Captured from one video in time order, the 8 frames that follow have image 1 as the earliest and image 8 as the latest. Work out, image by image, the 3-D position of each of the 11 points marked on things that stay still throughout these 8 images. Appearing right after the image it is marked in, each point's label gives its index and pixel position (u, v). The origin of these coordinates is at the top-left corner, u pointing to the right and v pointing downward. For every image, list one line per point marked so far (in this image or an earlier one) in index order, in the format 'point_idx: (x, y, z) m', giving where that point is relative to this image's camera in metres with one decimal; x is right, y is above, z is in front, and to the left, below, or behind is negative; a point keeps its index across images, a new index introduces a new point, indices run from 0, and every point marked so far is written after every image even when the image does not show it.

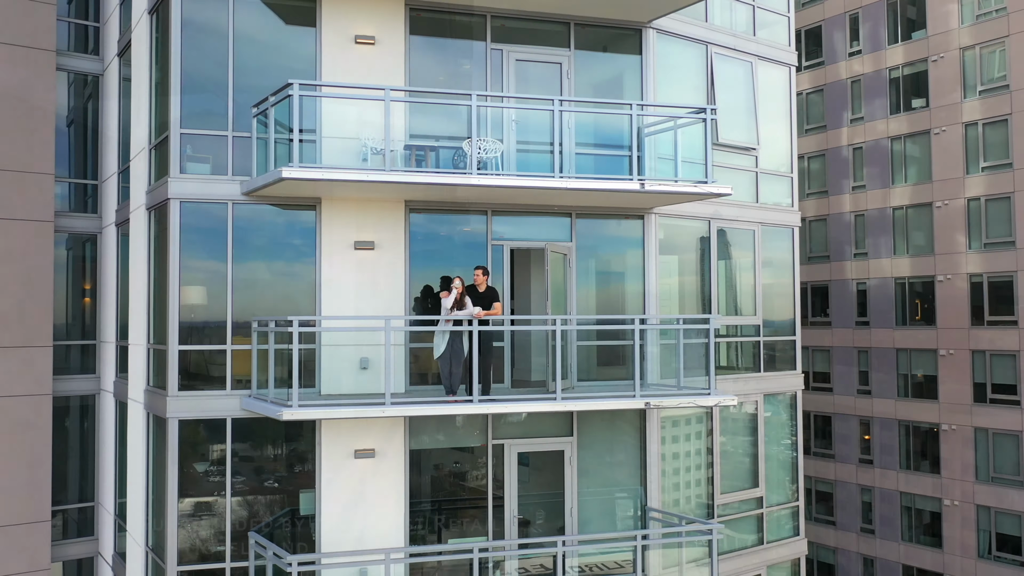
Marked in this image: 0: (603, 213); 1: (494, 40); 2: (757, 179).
0: (+0.9, +0.8, +9.3) m
1: (-0.4, +2.7, +9.1) m
2: (+3.0, +1.4, +10.4) m
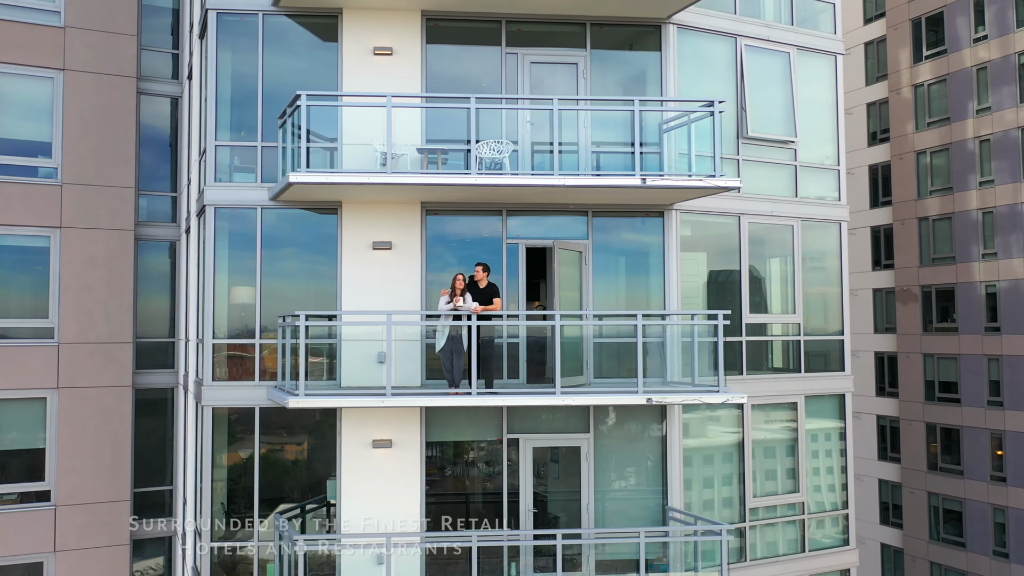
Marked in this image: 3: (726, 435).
0: (+1.1, +0.9, +9.4) m
1: (-0.2, +2.7, +9.3) m
2: (+3.4, +1.4, +10.1) m
3: (+2.4, -1.8, +9.4) m
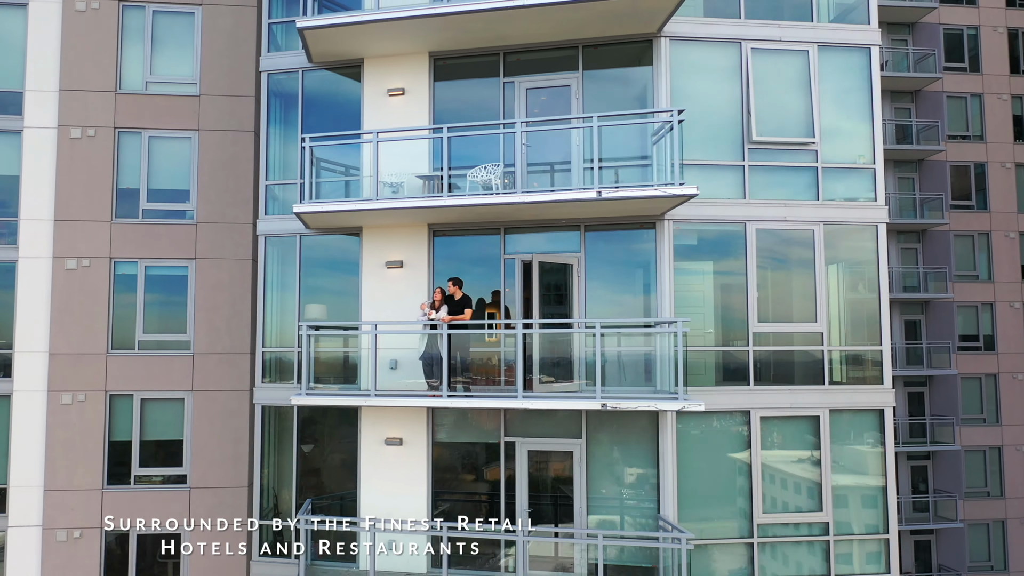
0: (+1.1, +0.7, +9.6) m
1: (-0.1, +2.6, +10.1) m
2: (+3.5, +1.3, +9.6) m
3: (+2.4, -1.9, +9.2) m
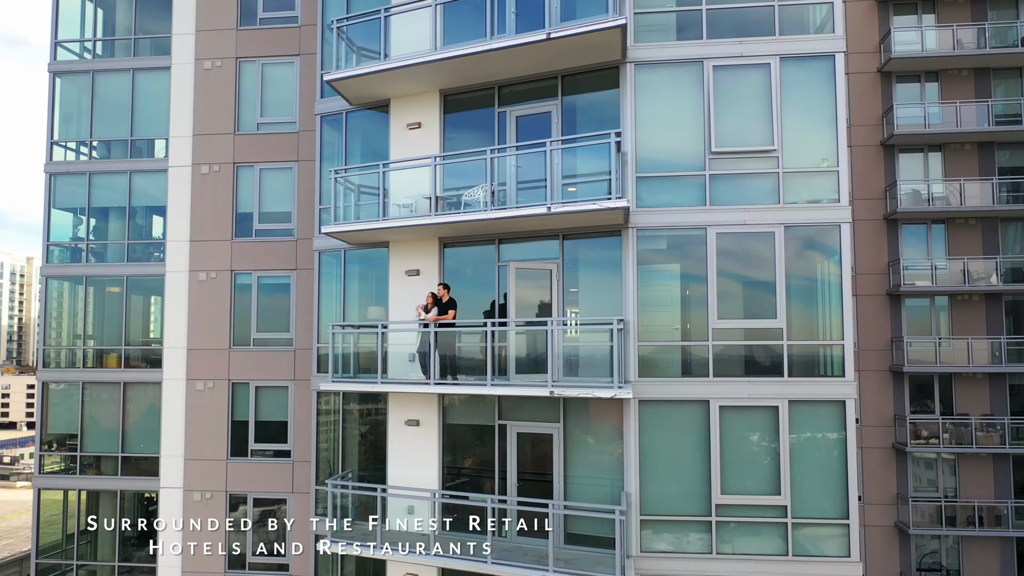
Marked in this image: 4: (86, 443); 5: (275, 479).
0: (+1.0, +0.7, +10.8) m
1: (-0.2, +2.5, +11.6) m
2: (+3.3, +1.3, +10.2) m
3: (+2.2, -1.9, +10.1) m
4: (-8.4, -3.1, +16.5) m
5: (-4.4, -3.5, +15.4) m
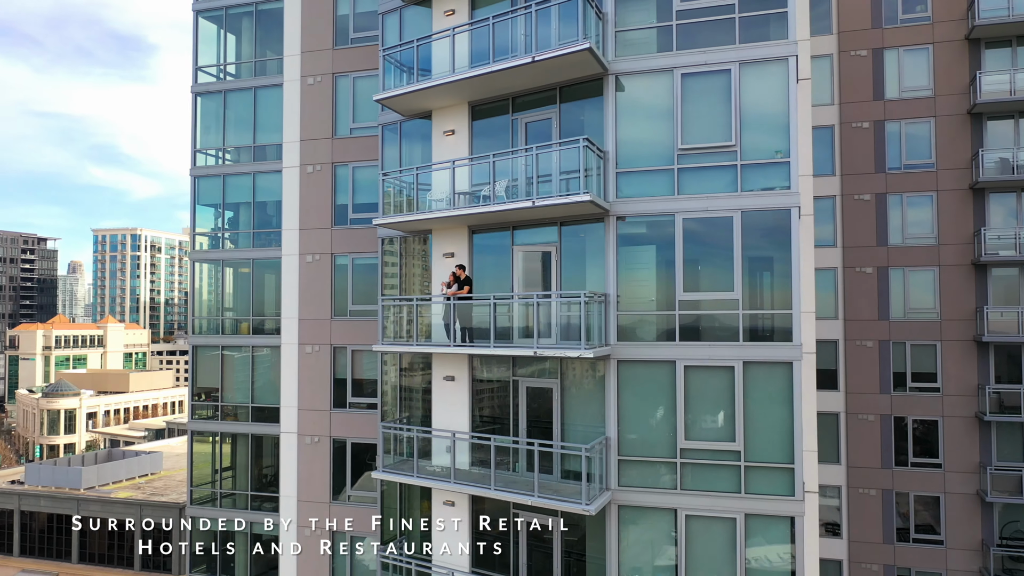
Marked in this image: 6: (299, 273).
0: (+1.1, +1.0, +12.8) m
1: (0.0, +2.9, +13.7) m
2: (+3.2, +1.7, +11.7) m
3: (+2.1, -1.6, +12.0) m
4: (-6.9, -2.6, +20.3) m
5: (-3.2, -3.1, +18.5) m
6: (-5.0, +0.4, +19.6) m
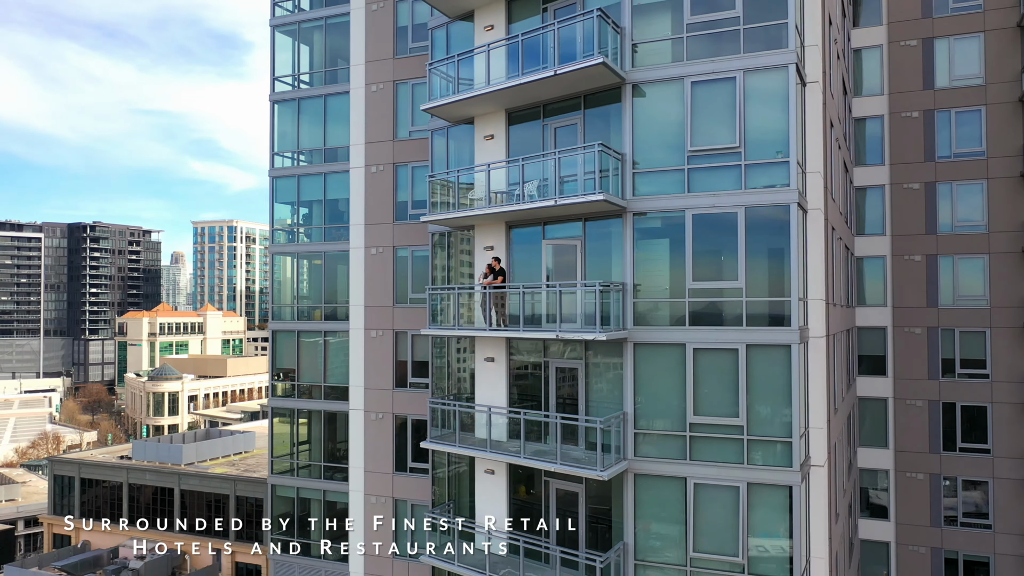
0: (+1.6, +1.2, +14.1) m
1: (+0.6, +3.1, +15.1) m
2: (+3.5, +1.8, +12.8) m
3: (+2.5, -1.4, +13.2) m
4: (-5.6, -2.3, +22.5) m
5: (-2.1, -2.8, +20.3) m
6: (-3.8, +0.6, +21.5) m
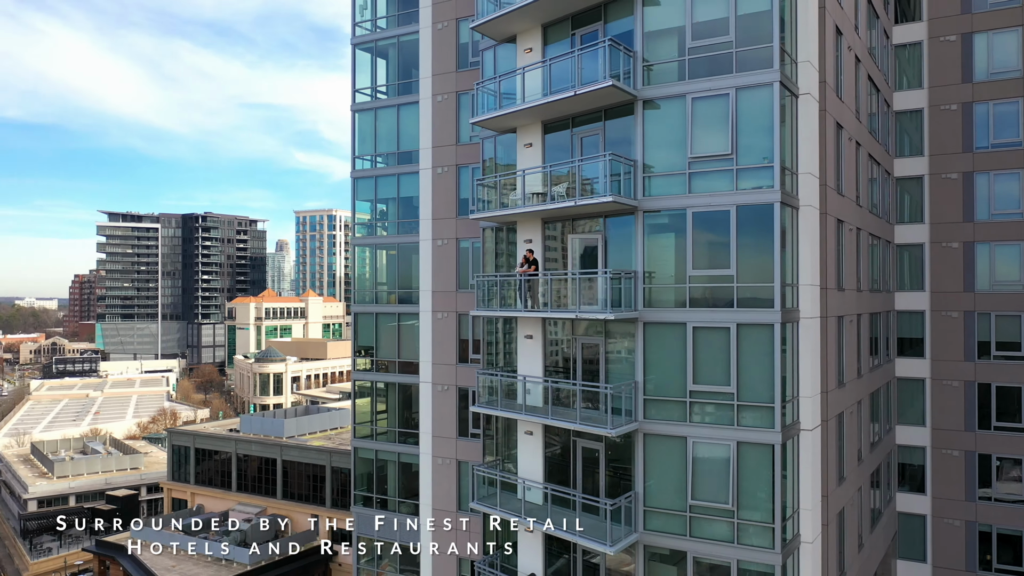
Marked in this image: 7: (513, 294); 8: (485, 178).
0: (+2.2, +1.5, +16.4) m
1: (+1.3, +3.3, +17.5) m
2: (+4.0, +2.0, +14.9) m
3: (+3.0, -1.2, +15.5) m
4: (-4.1, -2.0, +25.6) m
5: (-0.8, -2.5, +23.0) m
6: (-2.3, +1.0, +24.3) m
7: (0.0, -0.2, +18.2) m
8: (-0.6, +2.5, +19.2) m
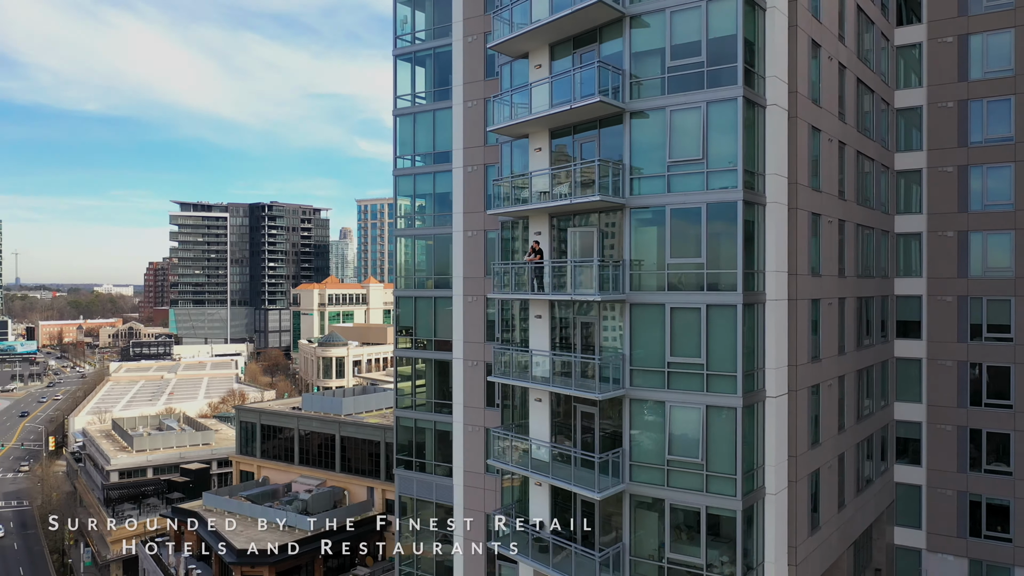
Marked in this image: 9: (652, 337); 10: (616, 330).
0: (+2.3, +1.8, +19.0) m
1: (+1.6, +3.7, +20.1) m
2: (+4.0, +2.3, +17.4) m
3: (+3.1, -0.9, +18.0) m
4: (-3.2, -1.5, +28.6) m
5: (-0.1, -2.1, +25.9) m
6: (-1.6, +1.4, +27.2) m
7: (+0.3, +0.2, +20.9) m
8: (-0.2, +2.9, +21.9) m
9: (+3.0, -1.1, +18.1) m
10: (+2.4, -0.9, +18.8) m
